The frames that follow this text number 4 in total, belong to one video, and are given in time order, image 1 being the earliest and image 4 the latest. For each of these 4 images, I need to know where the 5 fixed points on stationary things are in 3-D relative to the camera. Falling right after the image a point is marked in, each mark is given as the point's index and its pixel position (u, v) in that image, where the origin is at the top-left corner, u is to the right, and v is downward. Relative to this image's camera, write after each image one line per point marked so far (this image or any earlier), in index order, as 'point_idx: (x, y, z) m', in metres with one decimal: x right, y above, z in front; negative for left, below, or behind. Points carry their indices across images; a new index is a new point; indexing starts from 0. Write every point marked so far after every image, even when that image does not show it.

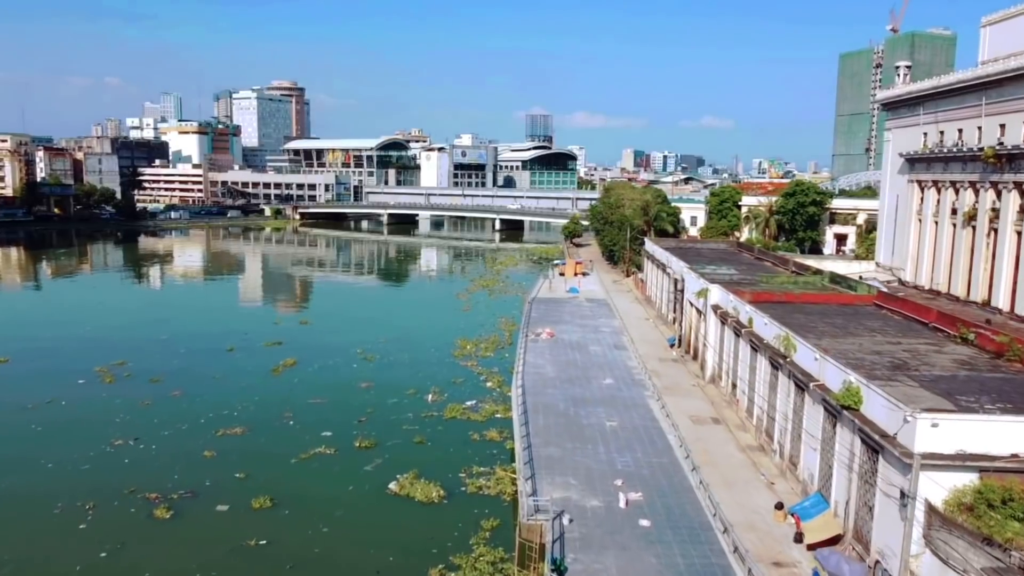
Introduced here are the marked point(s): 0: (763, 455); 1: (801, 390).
0: (+6.2, -4.1, +19.2) m
1: (+6.3, -2.2, +16.8) m
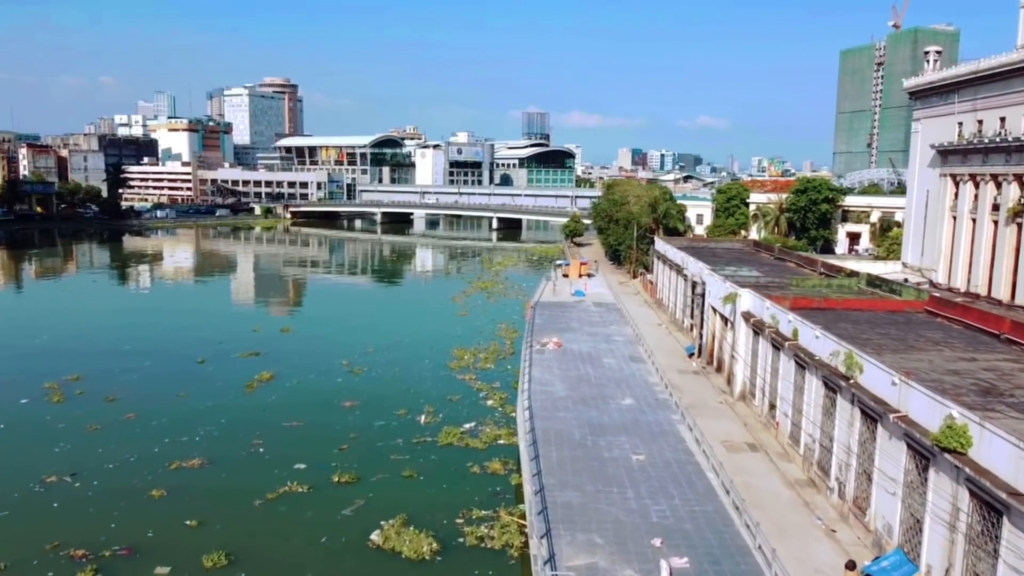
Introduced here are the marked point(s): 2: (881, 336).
0: (+6.4, -4.3, +16.2) m
1: (+6.4, -2.4, +13.8) m
2: (+8.9, -1.2, +18.7) m
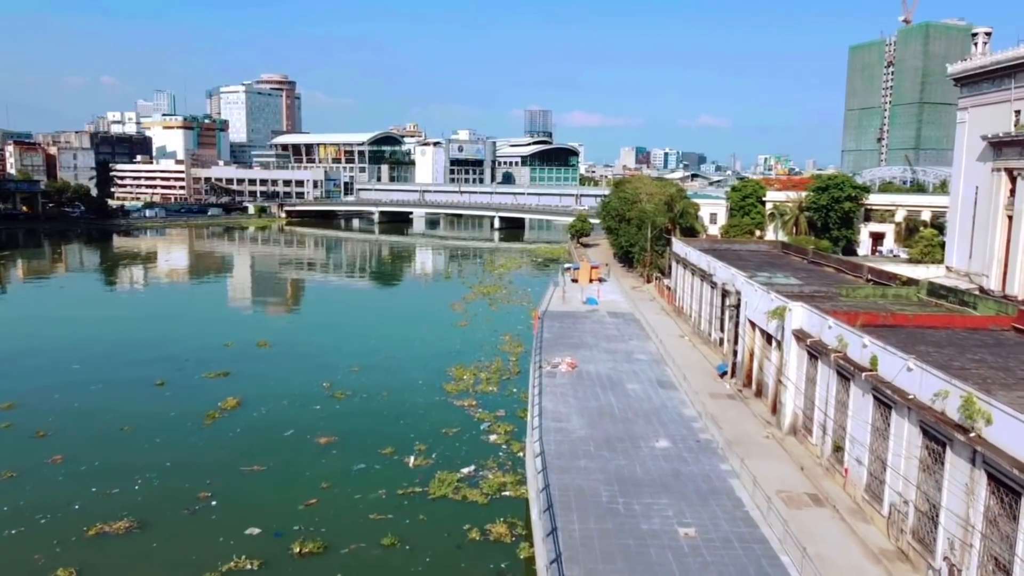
0: (+6.5, -4.6, +12.6) m
1: (+6.6, -2.7, +10.2) m
2: (+9.1, -1.5, +15.0) m
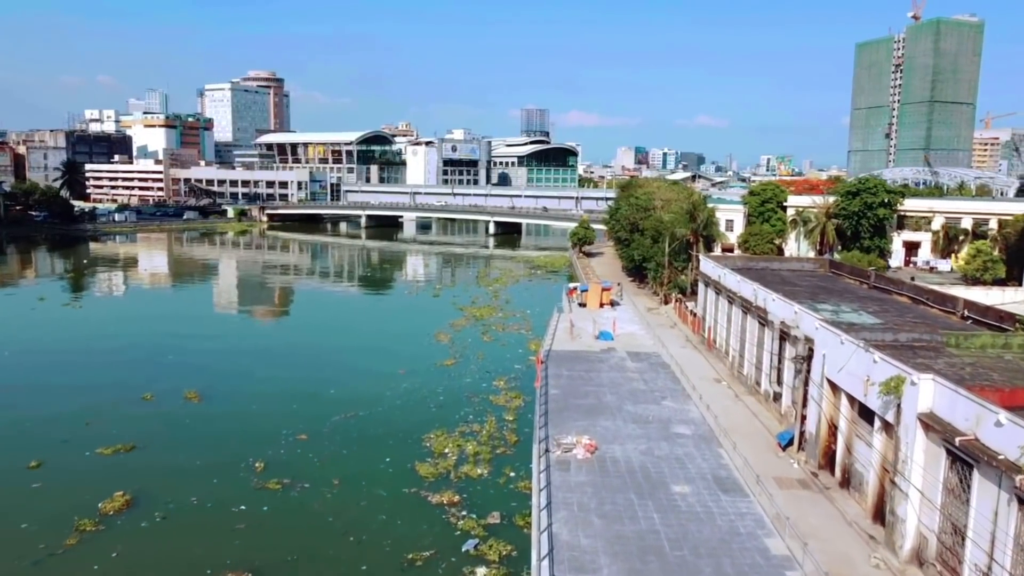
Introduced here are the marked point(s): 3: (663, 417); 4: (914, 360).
0: (+6.5, -5.7, +6.7) m
1: (+6.6, -3.8, +4.2) m
2: (+9.0, -2.6, +9.1) m
3: (+3.5, -3.0, +18.1) m
4: (+8.1, -1.4, +15.6) m
